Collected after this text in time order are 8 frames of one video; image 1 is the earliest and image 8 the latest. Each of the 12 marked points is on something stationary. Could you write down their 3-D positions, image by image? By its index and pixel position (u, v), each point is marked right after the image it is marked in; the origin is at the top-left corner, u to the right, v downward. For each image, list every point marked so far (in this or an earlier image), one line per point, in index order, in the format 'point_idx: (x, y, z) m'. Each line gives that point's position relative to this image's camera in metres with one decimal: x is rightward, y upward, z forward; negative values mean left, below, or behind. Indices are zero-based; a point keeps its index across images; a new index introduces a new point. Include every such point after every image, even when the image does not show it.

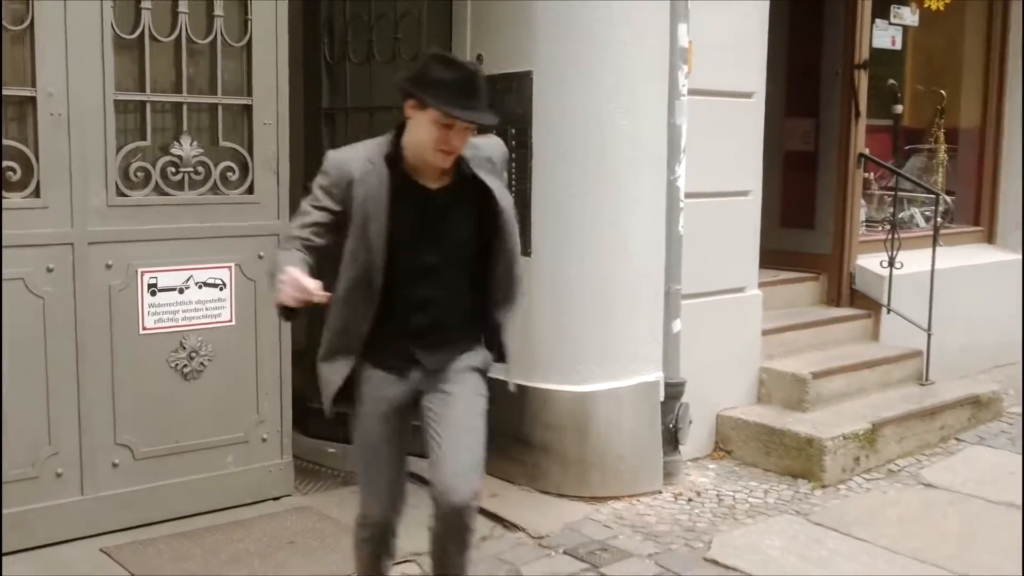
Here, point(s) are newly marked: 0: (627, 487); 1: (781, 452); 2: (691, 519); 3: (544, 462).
0: (+0.4, -0.6, +4.9) m
1: (+0.9, -0.5, +5.1) m
2: (+0.6, -0.7, +4.6) m
3: (+0.1, -0.6, +4.8) m
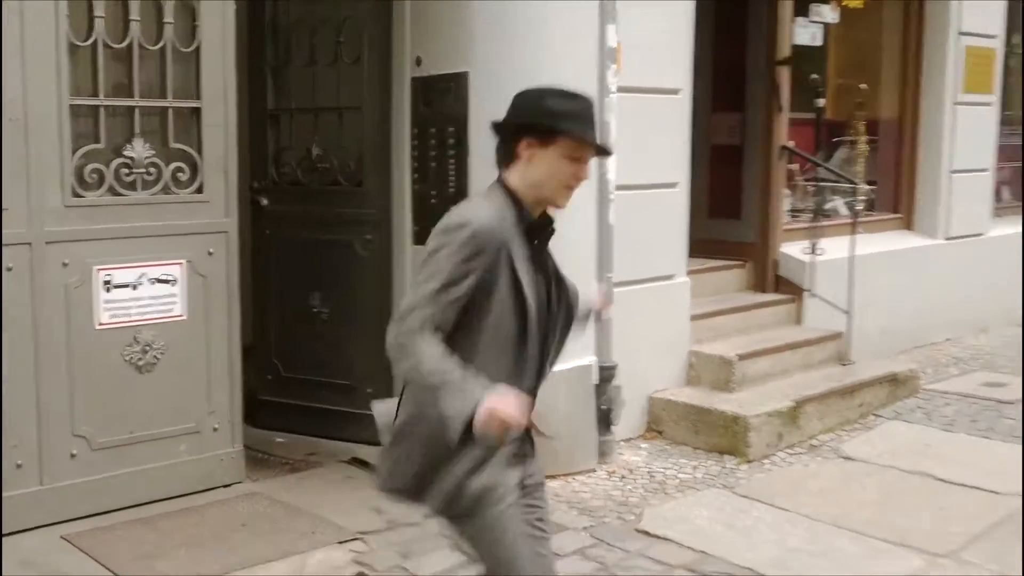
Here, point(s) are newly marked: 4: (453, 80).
0: (+0.2, -0.6, +5.1) m
1: (+0.7, -0.5, +5.4) m
2: (+0.4, -0.7, +4.9) m
3: (-0.1, -0.5, +5.1) m
4: (-0.2, +0.7, +5.0) m
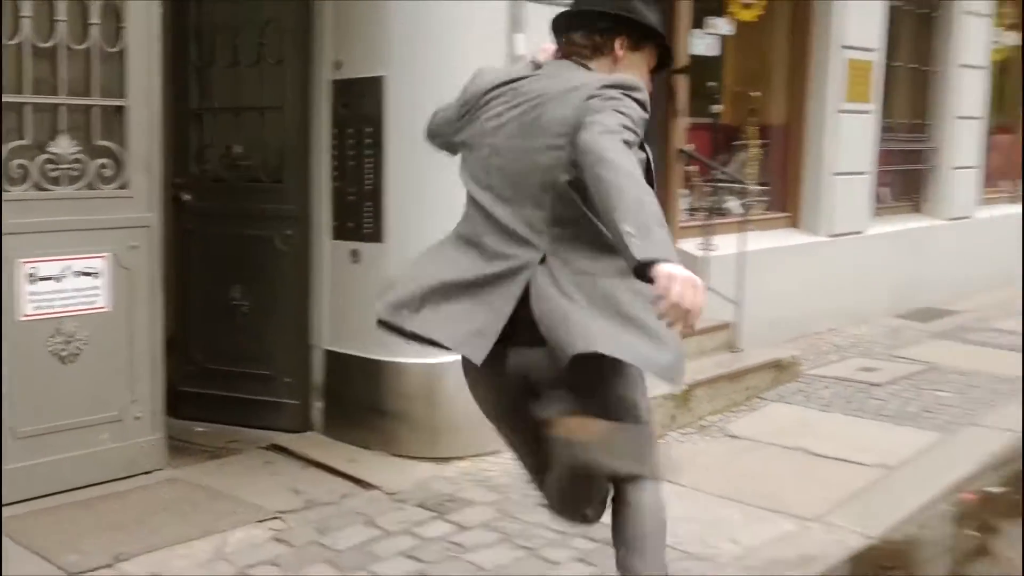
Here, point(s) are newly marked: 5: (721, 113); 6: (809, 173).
0: (-0.1, -0.6, +5.5) m
1: (+0.4, -0.5, +5.8) m
2: (+0.1, -0.6, +5.3) m
3: (-0.4, -0.5, +5.4) m
4: (-0.5, +0.7, +5.4) m
5: (+1.1, +0.9, +8.0) m
6: (+1.7, +0.7, +8.6) m
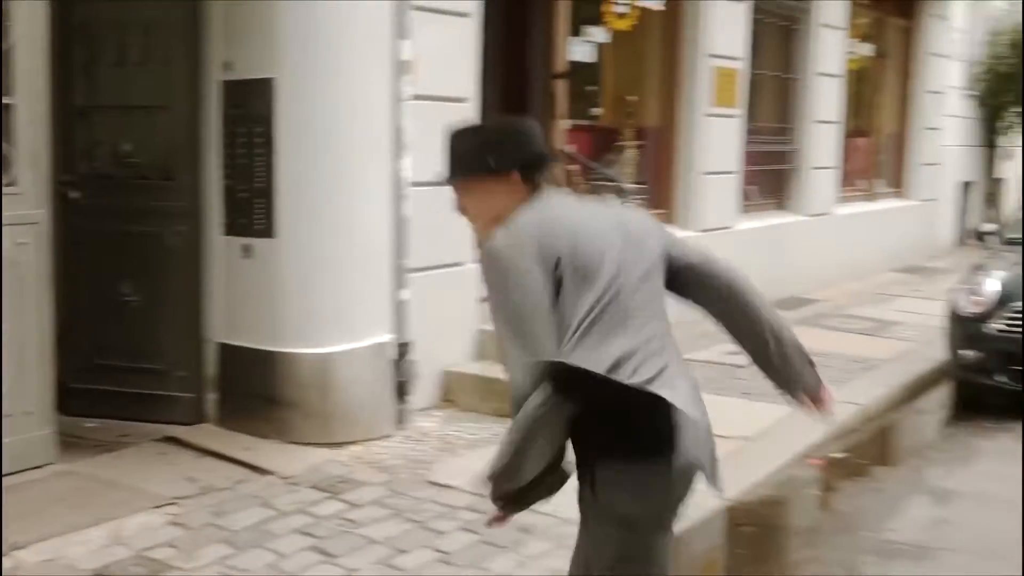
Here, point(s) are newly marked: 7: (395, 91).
0: (-0.6, -0.5, +5.7) m
1: (-0.1, -0.4, +6.1) m
2: (-0.3, -0.6, +5.6) m
3: (-0.8, -0.5, +5.7) m
4: (-1.0, +0.8, +5.6) m
5: (+0.5, +1.0, +8.3) m
6: (+1.0, +0.7, +9.0) m
7: (-0.5, +0.8, +5.9) m
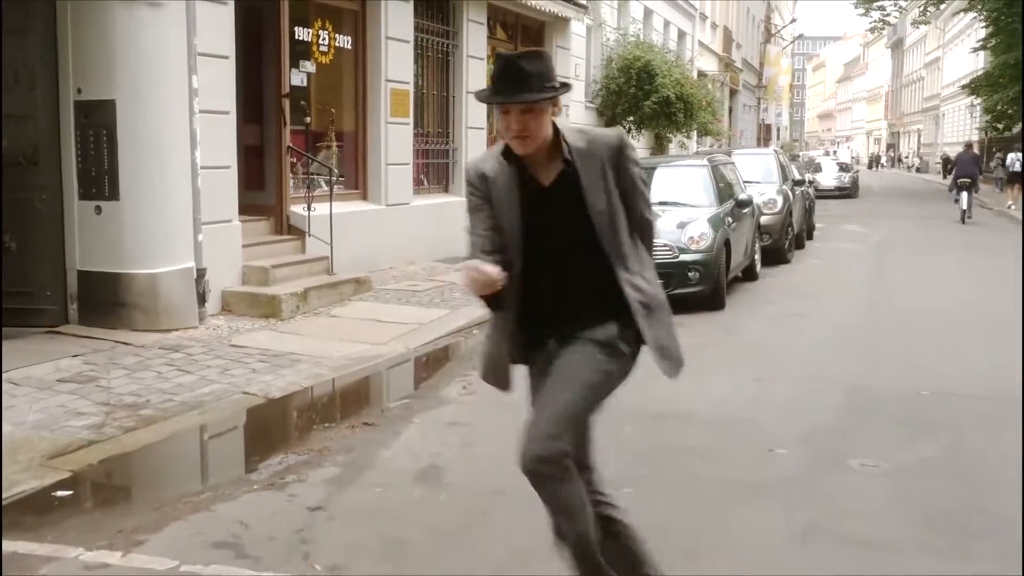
0: (-2.0, -0.2, +9.0) m
1: (-1.6, -0.1, +9.5) m
2: (-1.7, -0.3, +8.9) m
3: (-2.2, -0.1, +8.9) m
4: (-2.4, +1.1, +8.8) m
5: (-1.6, +1.3, +11.8) m
6: (-1.2, +1.0, +12.5) m
7: (-1.9, +1.1, +9.1) m
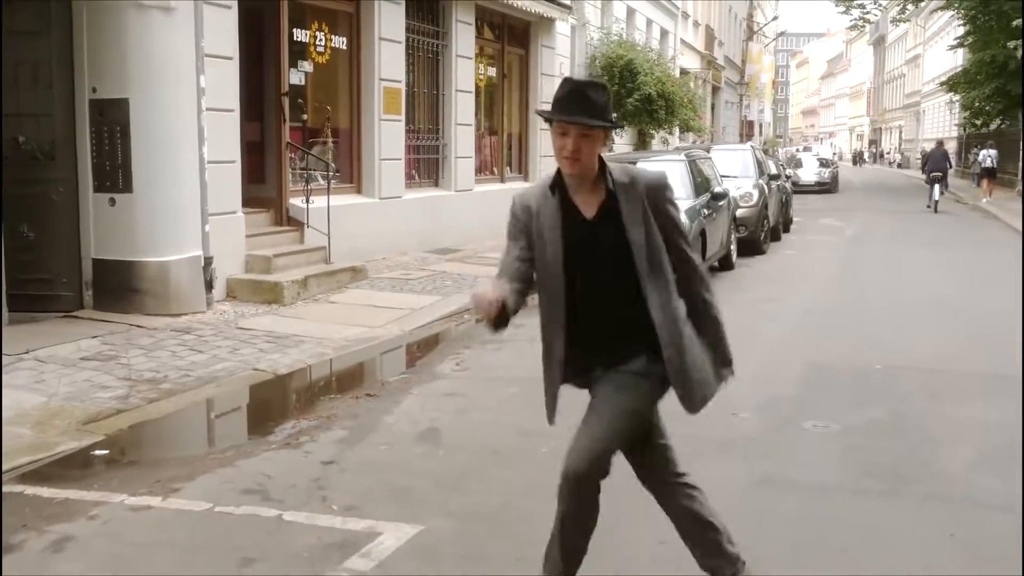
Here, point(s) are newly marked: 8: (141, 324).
0: (-2.1, -0.1, +9.6) m
1: (-1.7, 0.0, +10.1) m
2: (-1.8, -0.2, +9.5) m
3: (-2.3, -0.1, +9.5) m
4: (-2.4, +1.2, +9.4) m
5: (-1.7, +1.4, +12.4) m
6: (-1.3, +1.1, +13.1) m
7: (-2.0, +1.2, +9.7) m
8: (-2.2, -0.2, +9.0) m
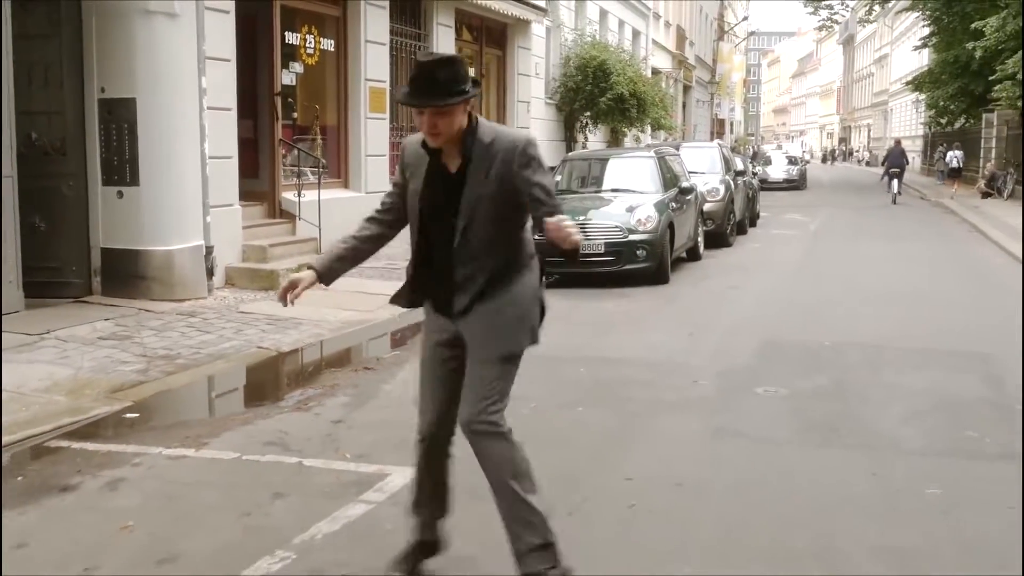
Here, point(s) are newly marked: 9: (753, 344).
0: (-2.2, 0.0, +10.3) m
1: (-1.8, +0.1, +10.7) m
2: (-1.9, -0.1, +10.1) m
3: (-2.4, 0.0, +10.1) m
4: (-2.6, +1.3, +10.0) m
5: (-1.8, +1.5, +13.0) m
6: (-1.5, +1.2, +13.8) m
7: (-2.1, +1.3, +10.4) m
8: (-2.3, -0.1, +9.7) m
9: (+1.3, -0.3, +7.9) m
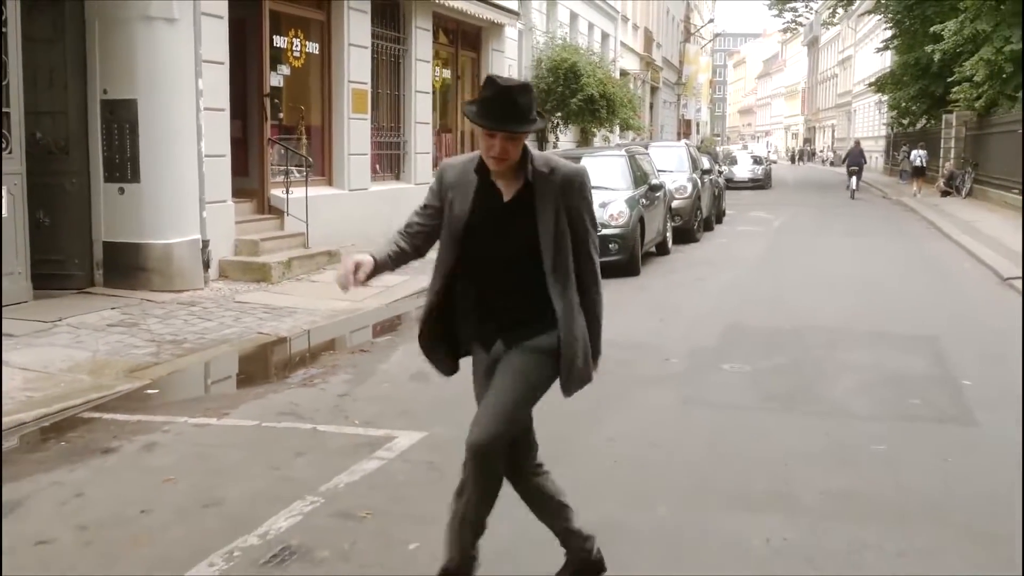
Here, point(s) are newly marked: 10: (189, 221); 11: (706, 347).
0: (-2.3, 0.0, +10.8) m
1: (-1.9, +0.1, +11.3) m
2: (-2.1, 0.0, +10.7) m
3: (-2.6, +0.1, +10.7) m
4: (-2.7, +1.3, +10.6) m
5: (-2.0, +1.5, +13.6) m
6: (-1.7, +1.3, +14.4) m
7: (-2.3, +1.3, +11.0) m
8: (-2.4, -0.1, +10.2) m
9: (+1.2, -0.2, +8.6) m
10: (-2.3, +0.5, +10.9) m
11: (+1.0, -0.3, +7.7) m
